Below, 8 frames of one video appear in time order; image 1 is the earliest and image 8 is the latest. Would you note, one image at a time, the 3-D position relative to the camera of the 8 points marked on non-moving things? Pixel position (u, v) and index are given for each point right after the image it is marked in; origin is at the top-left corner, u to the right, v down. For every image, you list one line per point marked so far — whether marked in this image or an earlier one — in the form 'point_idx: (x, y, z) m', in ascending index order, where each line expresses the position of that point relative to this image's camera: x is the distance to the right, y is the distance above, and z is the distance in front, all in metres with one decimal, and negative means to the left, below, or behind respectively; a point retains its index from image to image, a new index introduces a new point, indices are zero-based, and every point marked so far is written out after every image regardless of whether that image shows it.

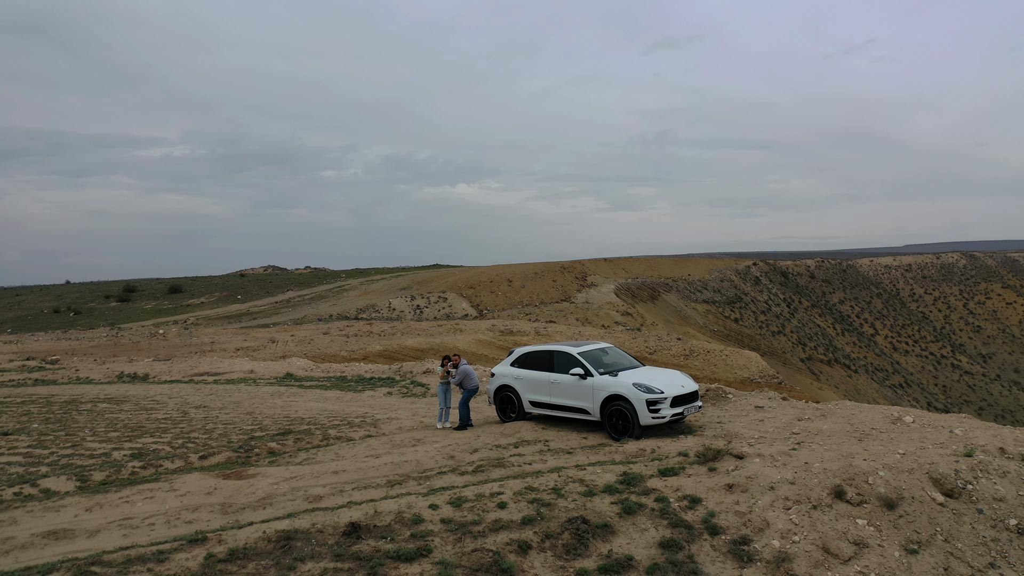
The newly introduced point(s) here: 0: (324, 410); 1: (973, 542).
0: (-3.3, -2.2, +14.2) m
1: (+3.3, -1.8, +5.6) m
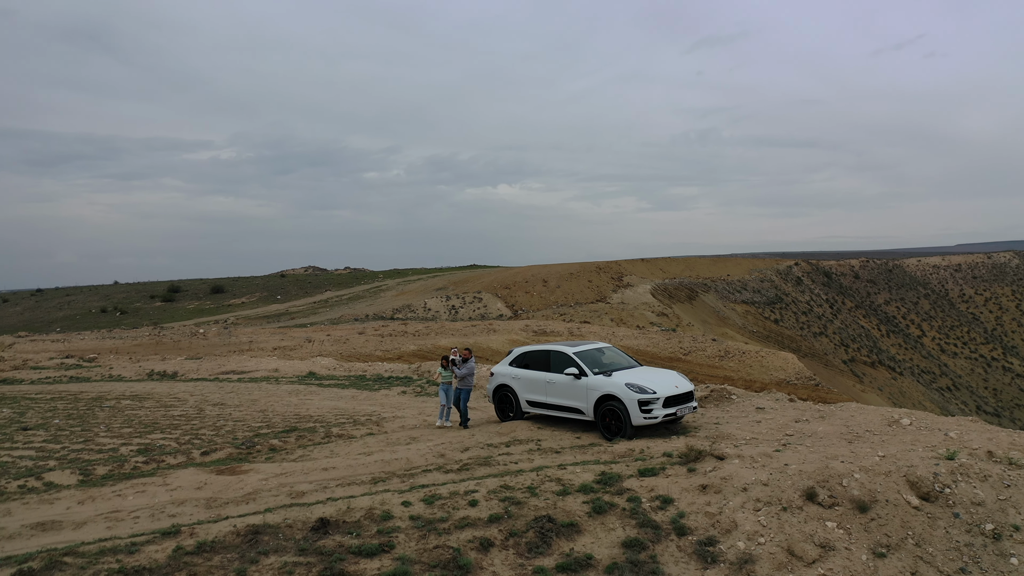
0: (-3.1, -2.2, +14.4) m
1: (+3.0, -1.8, +5.5) m
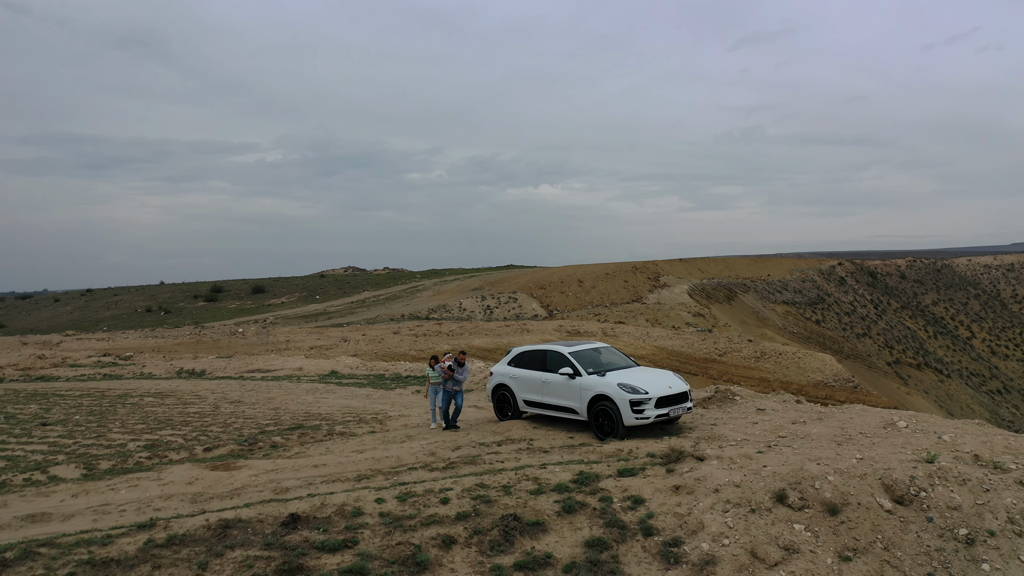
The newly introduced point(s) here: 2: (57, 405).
0: (-3.0, -2.2, +14.6) m
1: (+2.7, -1.8, +5.4) m
2: (-9.5, -2.5, +16.9) m
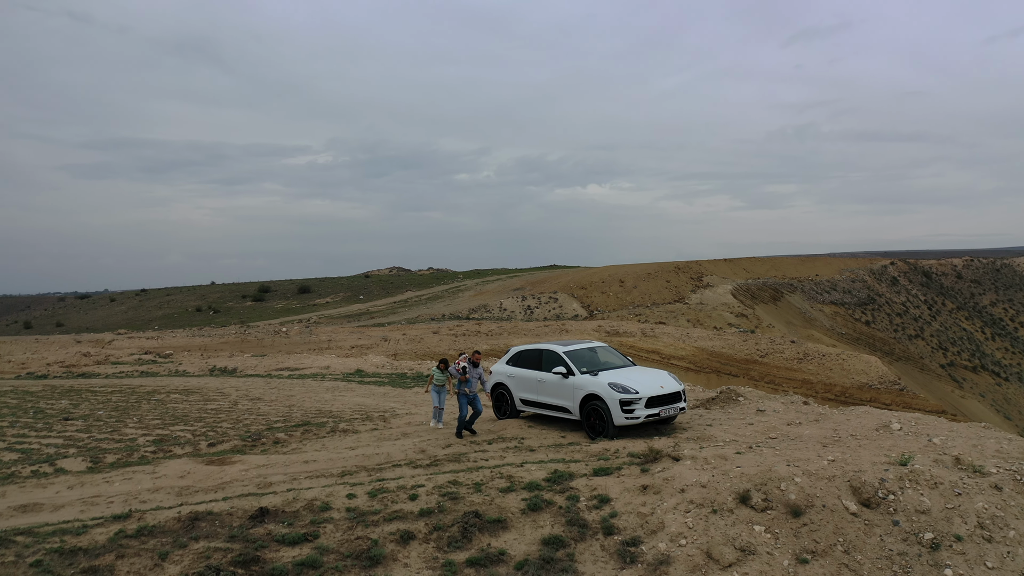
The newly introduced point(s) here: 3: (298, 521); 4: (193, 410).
0: (-2.8, -2.2, +14.8) m
1: (+2.4, -1.8, +5.3) m
2: (-9.2, -2.5, +17.5) m
3: (-1.6, -1.7, +5.9) m
4: (-5.9, -2.3, +14.7) m
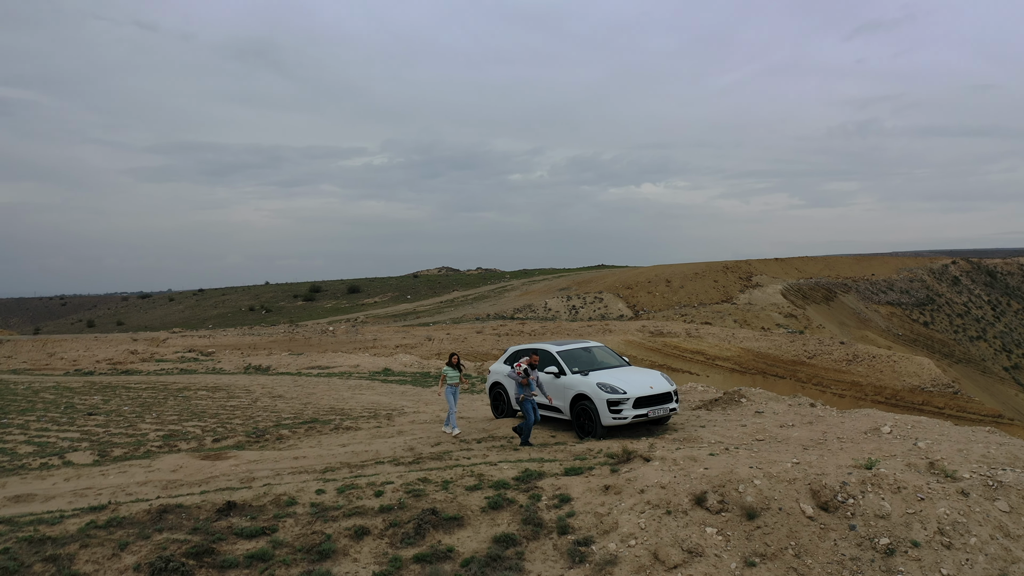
0: (-2.5, -2.2, +15.0) m
1: (+2.1, -1.8, +5.2) m
2: (-8.8, -2.5, +18.1) m
3: (-1.9, -1.7, +6.1) m
4: (-5.7, -2.3, +15.1) m
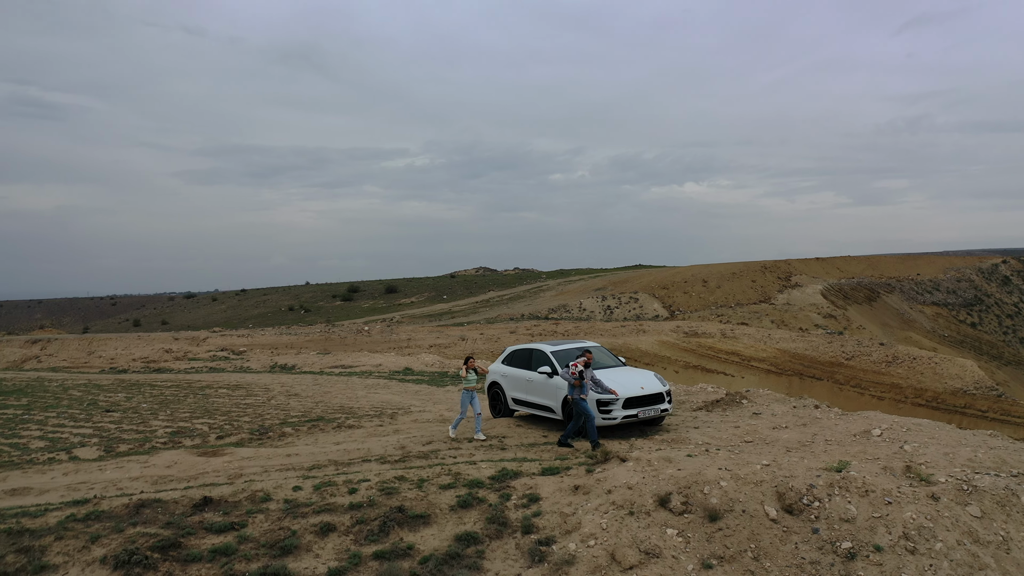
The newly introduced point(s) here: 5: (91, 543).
0: (-2.4, -2.2, +15.1) m
1: (+1.8, -1.8, +5.1) m
2: (-8.5, -2.5, +18.5) m
3: (-2.2, -1.7, +6.2) m
4: (-5.5, -2.3, +15.4) m
5: (-2.9, -1.8, +5.6) m
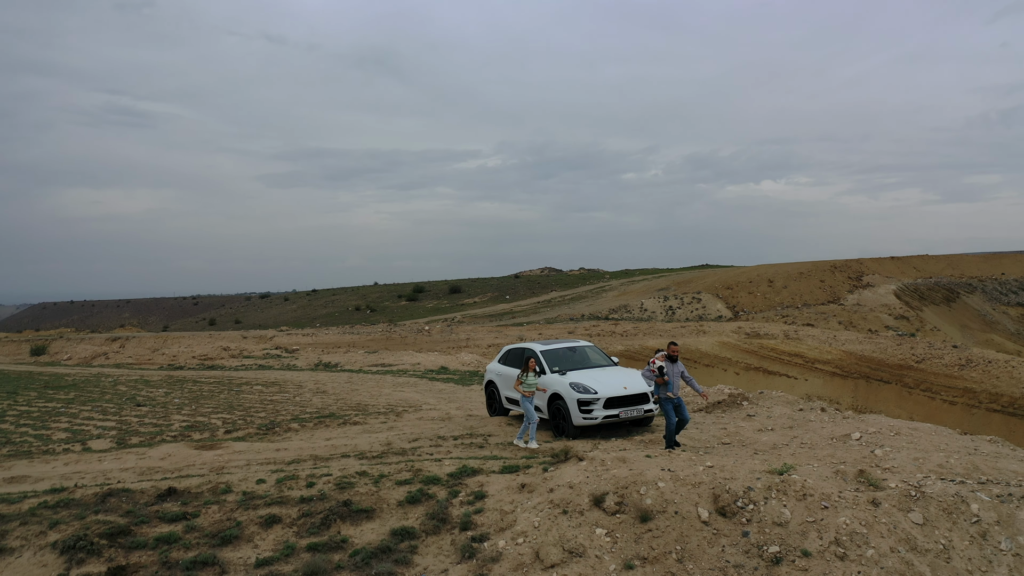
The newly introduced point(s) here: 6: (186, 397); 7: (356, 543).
0: (-2.1, -2.2, +15.3) m
1: (+1.3, -1.8, +5.0) m
2: (-7.9, -2.5, +19.2) m
3: (-2.6, -1.7, +6.4) m
4: (-5.2, -2.3, +15.9) m
5: (-3.4, -1.8, +5.9) m
6: (-7.4, -2.4, +17.5) m
7: (-1.1, -1.8, +5.6) m
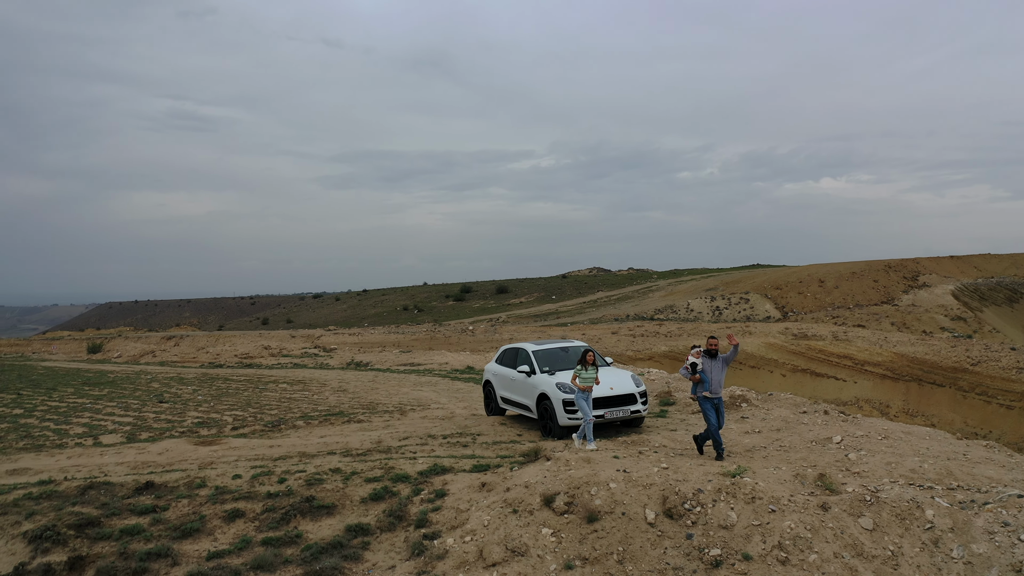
0: (-1.8, -2.2, +15.5) m
1: (+0.9, -1.8, +5.0) m
2: (-7.4, -2.5, +19.7) m
3: (-2.9, -1.7, +6.6) m
4: (-4.9, -2.3, +16.2) m
5: (-3.7, -1.8, +6.1) m
6: (-7.0, -2.4, +17.9) m
7: (-1.4, -1.8, +5.7) m
